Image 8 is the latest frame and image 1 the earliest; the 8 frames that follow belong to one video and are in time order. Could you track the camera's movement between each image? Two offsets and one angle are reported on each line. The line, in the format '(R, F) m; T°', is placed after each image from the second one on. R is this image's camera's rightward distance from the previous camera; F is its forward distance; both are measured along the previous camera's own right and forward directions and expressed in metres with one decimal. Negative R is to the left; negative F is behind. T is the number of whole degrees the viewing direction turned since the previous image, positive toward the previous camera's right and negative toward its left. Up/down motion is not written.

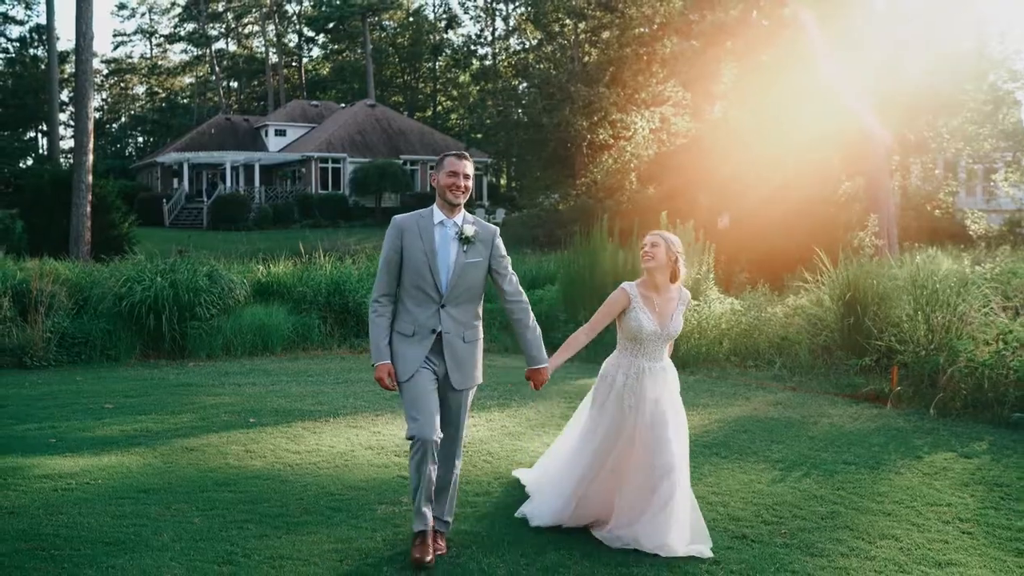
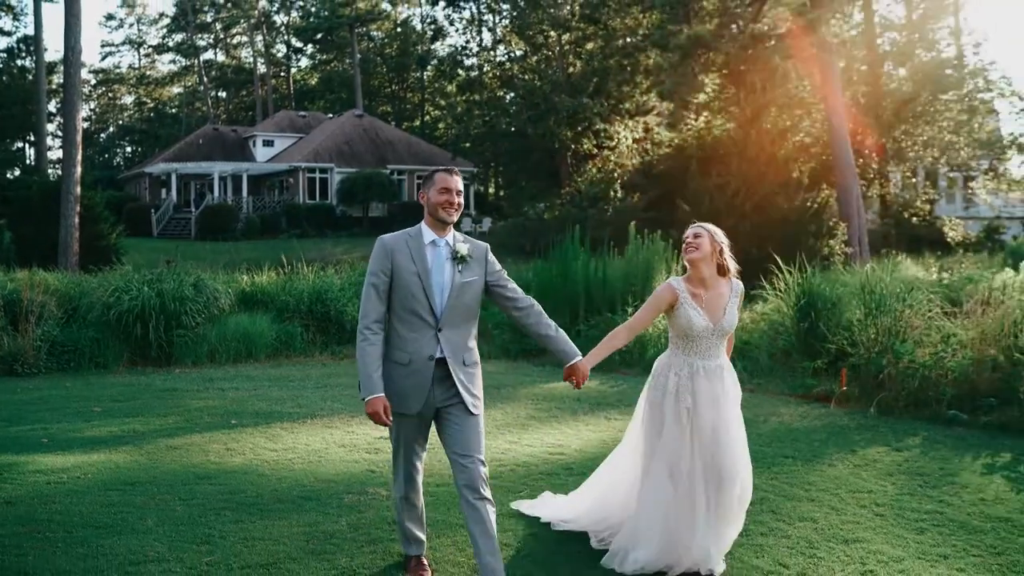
(+0.2, -0.5) m; +1°
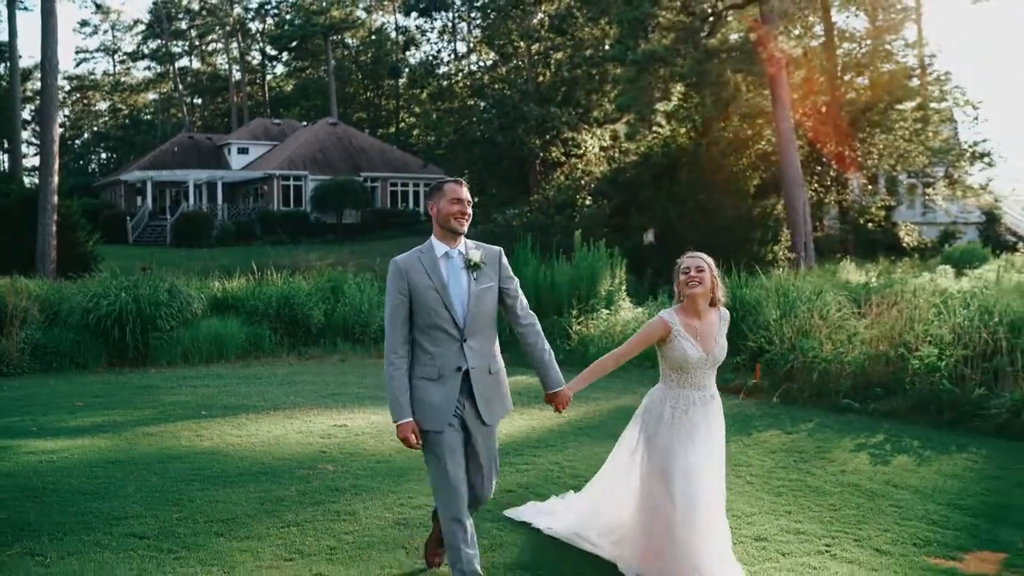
(+0.3, -1.0) m; +1°
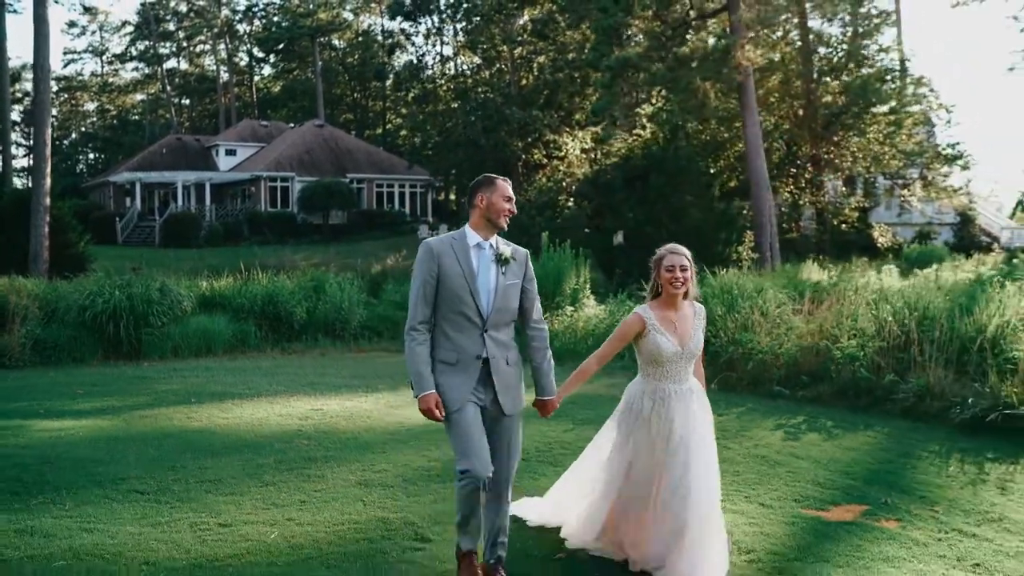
(+0.2, -1.0) m; +1°
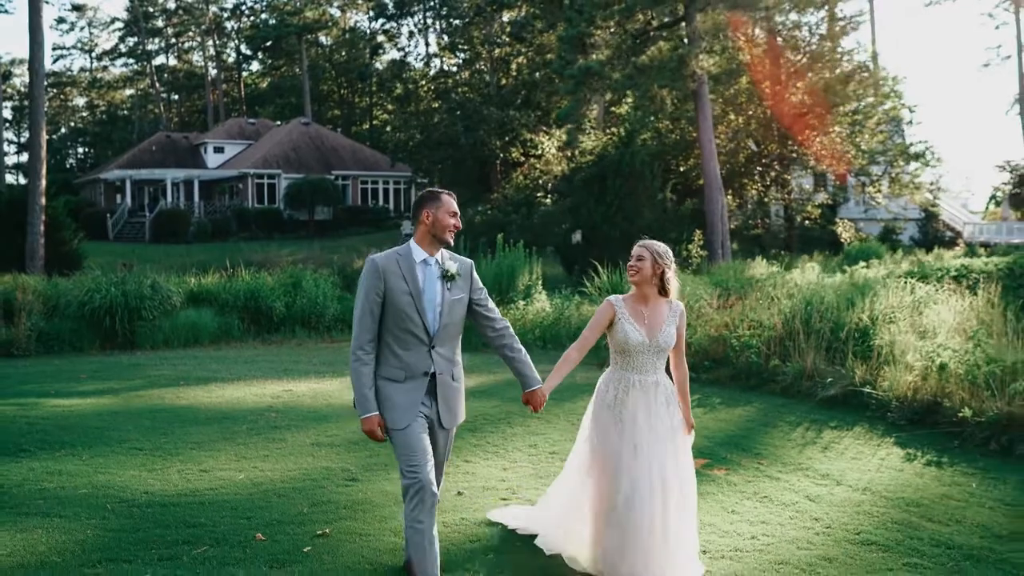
(+0.5, -1.7) m; 0°
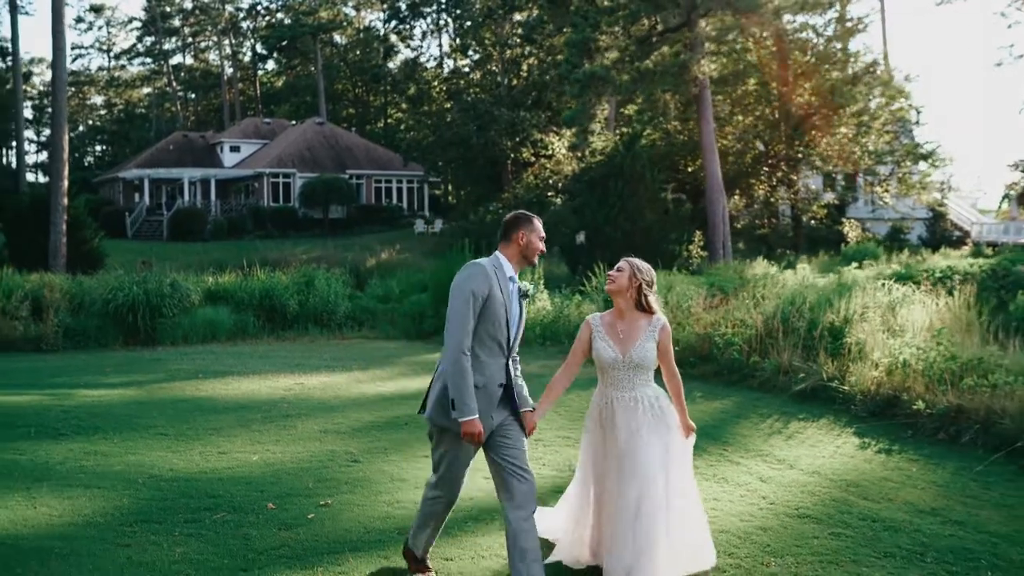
(+0.2, -0.8) m; -1°
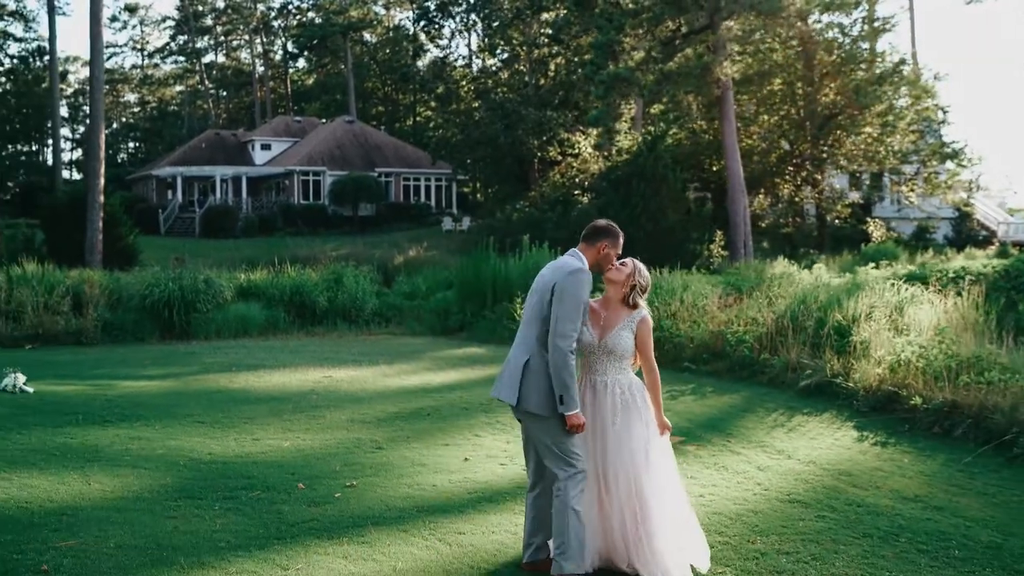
(+0.1, -0.5) m; -1°
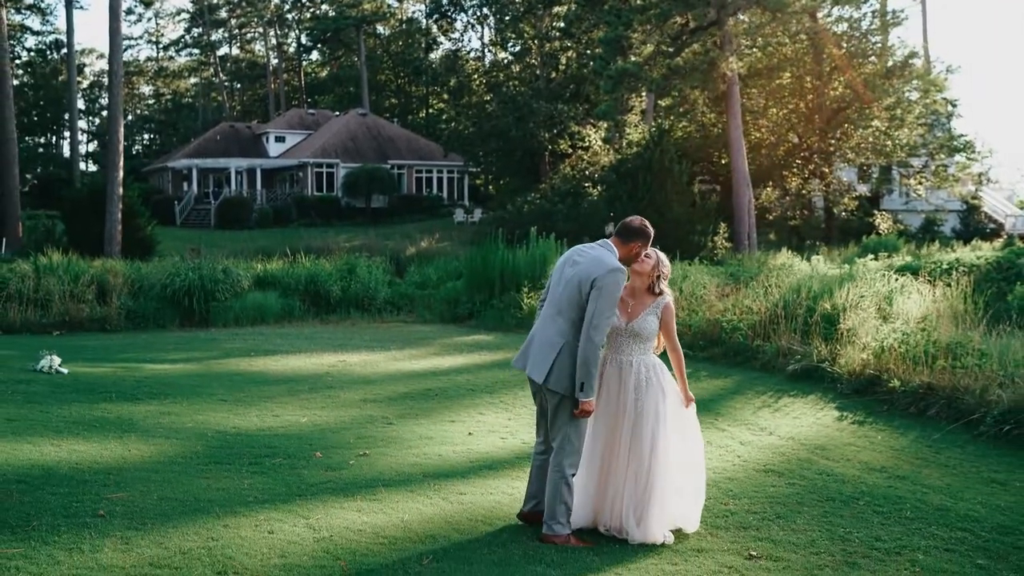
(+0.1, -0.6) m; -1°
